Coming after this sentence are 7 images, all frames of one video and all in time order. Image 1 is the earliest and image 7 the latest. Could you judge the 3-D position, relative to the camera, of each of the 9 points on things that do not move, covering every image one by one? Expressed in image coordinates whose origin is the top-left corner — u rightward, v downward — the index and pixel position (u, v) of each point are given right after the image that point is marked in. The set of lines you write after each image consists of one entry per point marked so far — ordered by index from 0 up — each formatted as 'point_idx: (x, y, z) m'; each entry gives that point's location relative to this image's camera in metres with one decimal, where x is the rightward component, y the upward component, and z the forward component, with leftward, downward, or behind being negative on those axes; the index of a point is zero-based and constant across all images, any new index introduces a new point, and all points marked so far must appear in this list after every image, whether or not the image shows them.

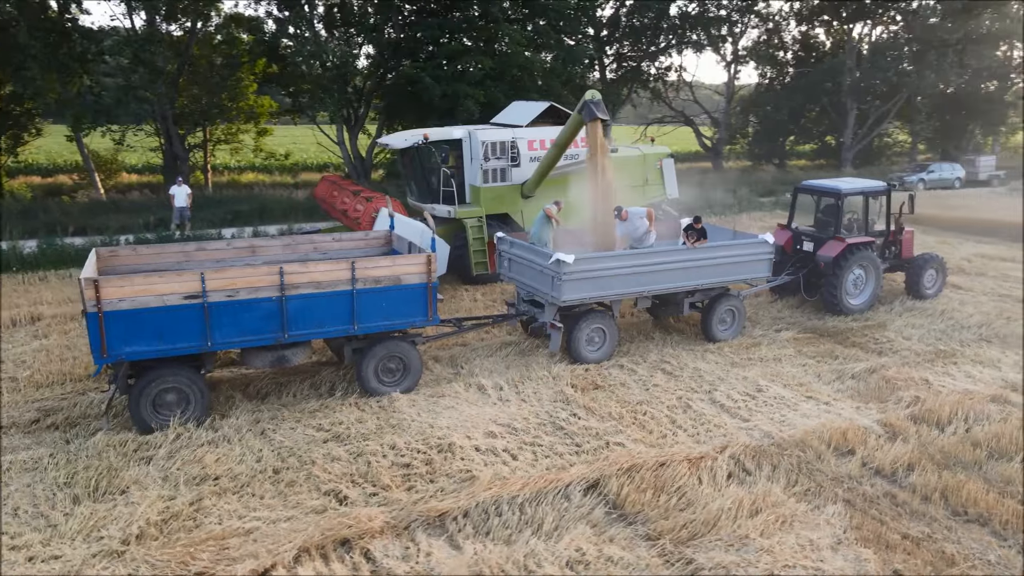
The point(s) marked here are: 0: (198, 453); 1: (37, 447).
0: (-2.0, -1.1, +4.8) m
1: (-3.2, -1.1, +5.0) m
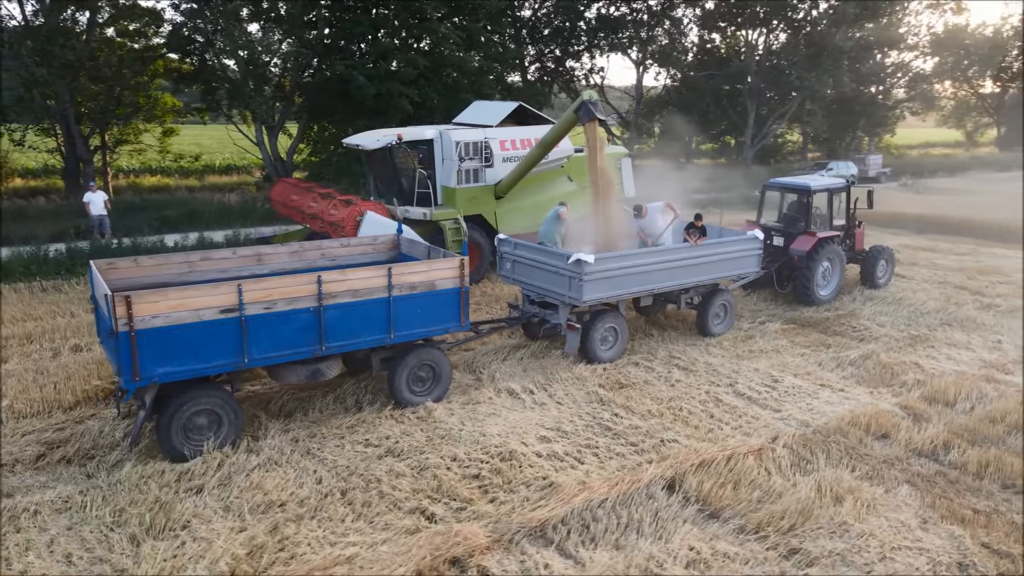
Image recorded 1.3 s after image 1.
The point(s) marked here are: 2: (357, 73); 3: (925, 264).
0: (-1.5, -1.2, +4.5) m
1: (-2.7, -1.2, +4.5) m
2: (-3.3, +4.5, +15.5) m
3: (+6.2, +0.3, +11.1) m
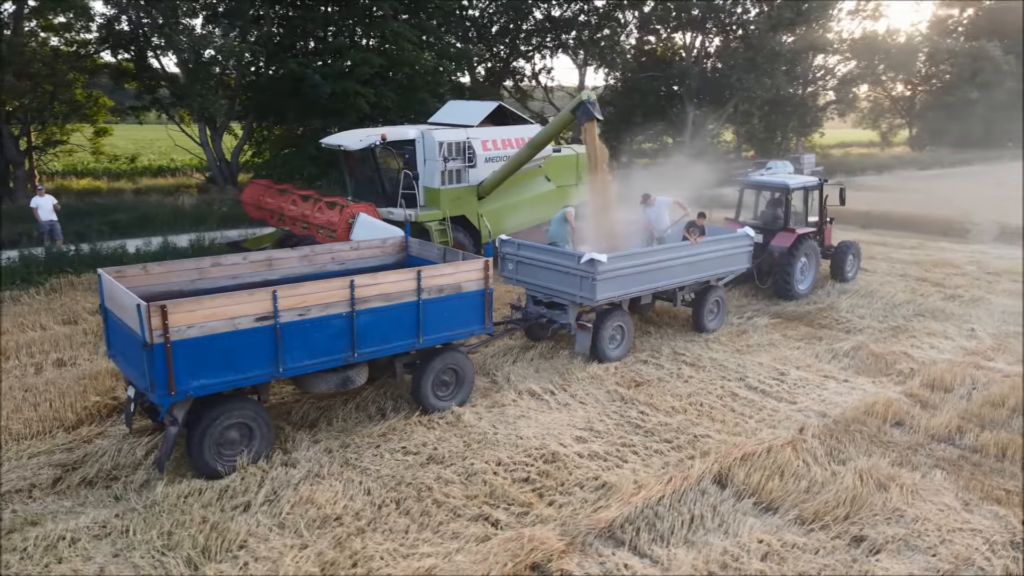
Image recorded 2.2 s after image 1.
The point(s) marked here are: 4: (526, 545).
0: (-1.2, -1.2, +4.3) m
1: (-2.4, -1.2, +4.2) m
2: (-4.1, +4.4, +15.1) m
3: (+5.8, +0.5, +11.6) m
4: (+0.1, -1.3, +3.8) m
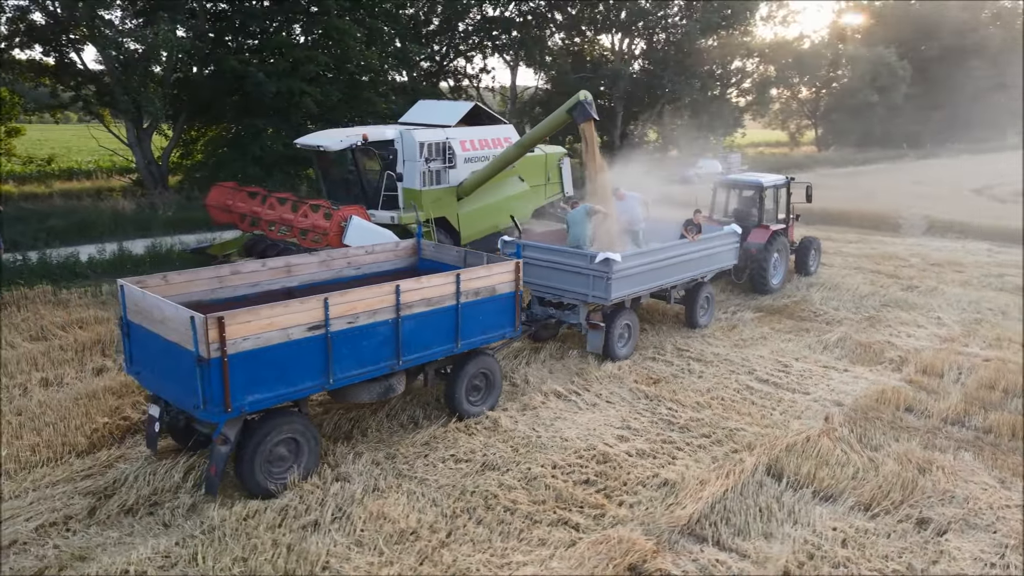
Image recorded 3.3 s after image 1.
0: (-0.8, -1.2, +4.1) m
1: (-1.9, -1.3, +3.9) m
2: (-5.1, +4.3, +14.6) m
3: (+5.3, +0.6, +12.2) m
4: (+0.5, -1.3, +3.8) m
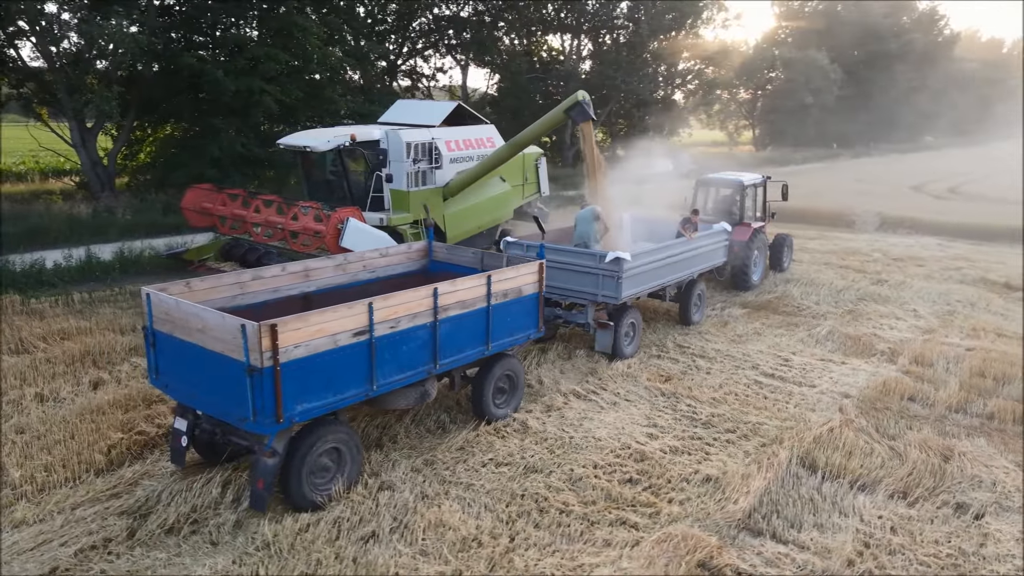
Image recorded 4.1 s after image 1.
0: (-0.5, -1.2, +4.0) m
1: (-1.6, -1.3, +3.7) m
2: (-5.7, +4.2, +14.1) m
3: (+4.9, +0.6, +12.6) m
4: (+0.9, -1.3, +3.9) m
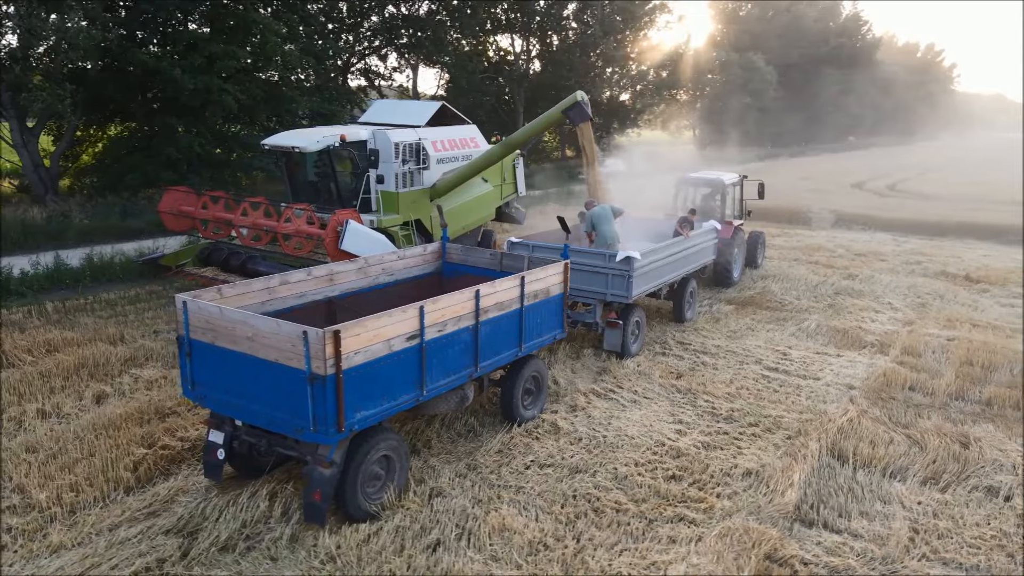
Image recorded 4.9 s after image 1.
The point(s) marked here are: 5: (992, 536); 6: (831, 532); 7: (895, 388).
0: (-0.1, -1.3, +4.0) m
1: (-1.2, -1.4, +3.5) m
2: (-6.3, +4.1, +13.5) m
3: (+4.4, +0.7, +13.0) m
4: (+1.2, -1.3, +3.9) m
5: (+2.6, -1.3, +4.0) m
6: (+1.7, -1.3, +4.1) m
7: (+3.3, -0.9, +6.3) m
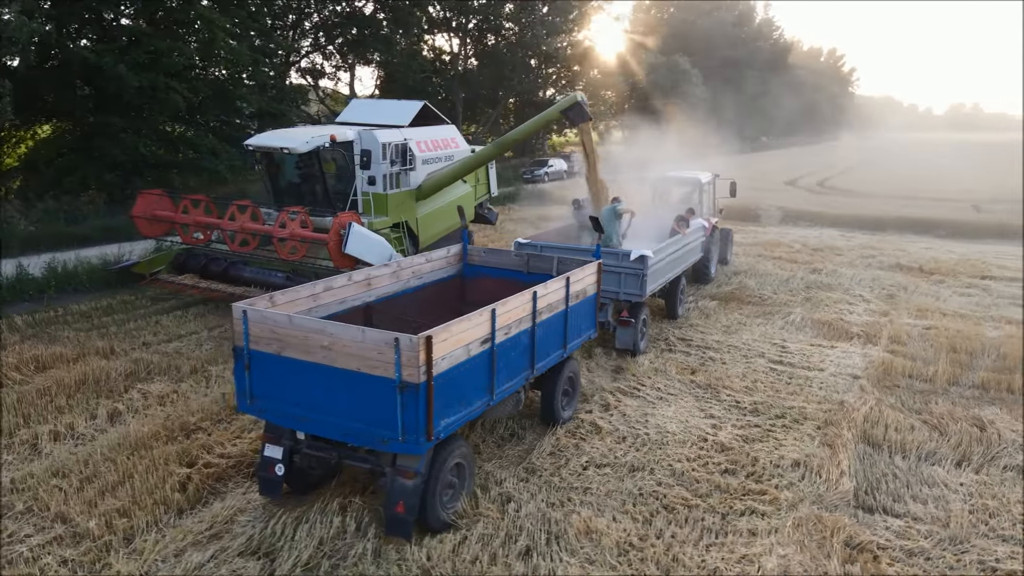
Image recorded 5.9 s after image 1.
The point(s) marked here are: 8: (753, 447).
0: (+0.3, -1.3, +4.0) m
1: (-0.7, -1.4, +3.4) m
2: (-6.9, +3.9, +12.8) m
3: (+3.9, +0.8, +13.4) m
4: (+1.7, -1.3, +4.0) m
5: (+3.0, -1.3, +4.3) m
6: (+2.2, -1.3, +4.3) m
7: (+3.4, -0.8, +6.6) m
8: (+1.7, -1.1, +5.1) m
